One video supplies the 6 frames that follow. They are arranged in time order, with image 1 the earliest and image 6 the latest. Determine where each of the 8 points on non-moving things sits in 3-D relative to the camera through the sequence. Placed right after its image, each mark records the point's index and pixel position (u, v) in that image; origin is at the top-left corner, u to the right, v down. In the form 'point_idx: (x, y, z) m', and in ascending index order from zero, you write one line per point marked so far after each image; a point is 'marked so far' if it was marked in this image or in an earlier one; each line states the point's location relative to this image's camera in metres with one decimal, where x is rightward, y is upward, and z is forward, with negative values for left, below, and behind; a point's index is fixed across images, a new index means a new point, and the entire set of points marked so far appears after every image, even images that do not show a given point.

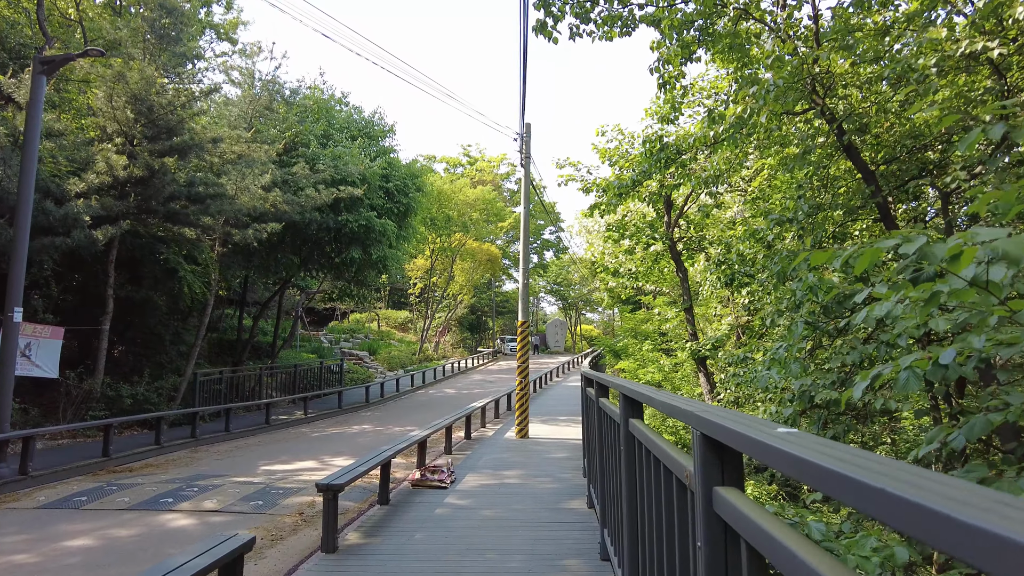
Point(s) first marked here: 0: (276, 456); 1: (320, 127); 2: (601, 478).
0: (-3.3, -2.4, +9.3) m
1: (-4.7, +3.9, +16.1) m
2: (+0.6, -1.3, +4.4) m
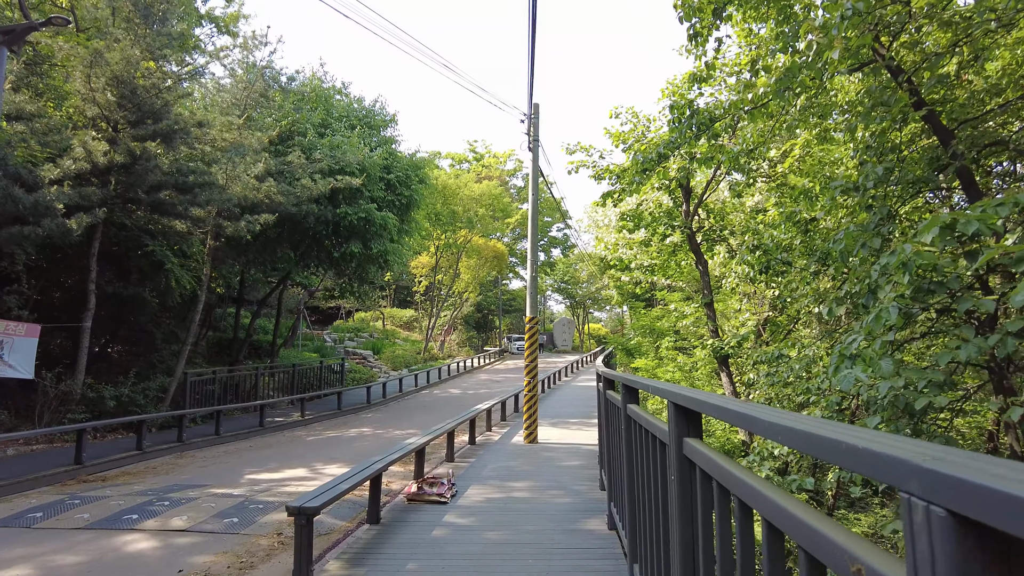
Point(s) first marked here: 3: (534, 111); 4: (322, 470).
0: (-3.2, -2.3, +8.6) m
1: (-4.5, +4.0, +15.4) m
2: (+0.7, -1.2, +3.7) m
3: (+0.3, +2.6, +9.7) m
4: (-2.3, -2.2, +7.9) m
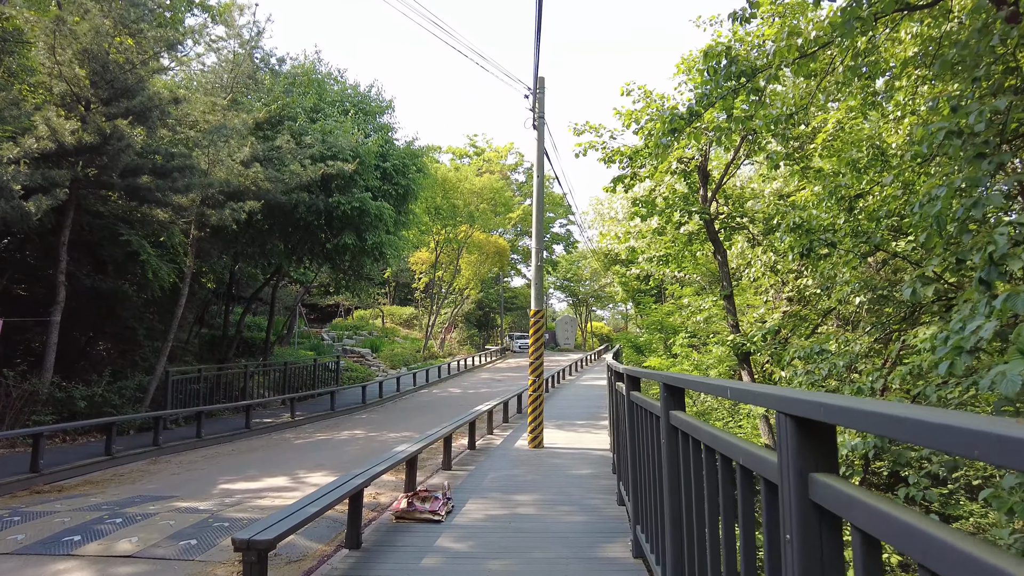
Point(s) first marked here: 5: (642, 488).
0: (-3.2, -2.1, +7.8) m
1: (-4.5, +4.2, +14.7) m
2: (+0.7, -1.1, +2.9) m
3: (+0.4, +2.7, +8.9) m
4: (-2.2, -2.1, +7.1) m
5: (+0.8, -1.2, +3.9) m
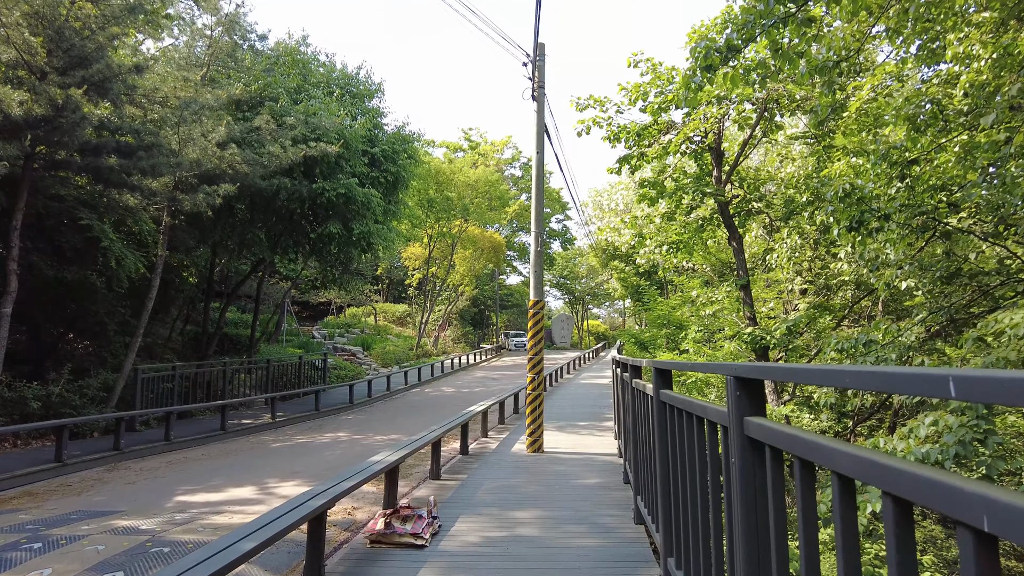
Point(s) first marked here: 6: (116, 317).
0: (-3.2, -2.0, +7.0) m
1: (-4.6, +4.3, +13.8) m
2: (+0.7, -0.9, +2.1) m
3: (+0.3, +2.9, +8.1) m
4: (-2.3, -1.9, +6.3) m
5: (+0.8, -1.0, +3.1) m
6: (-7.0, -0.5, +11.7) m
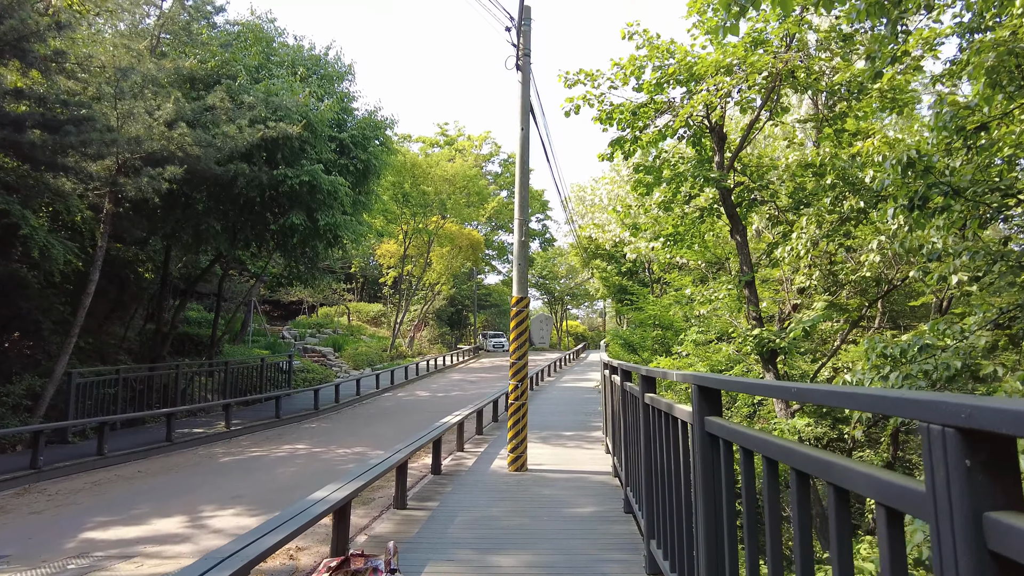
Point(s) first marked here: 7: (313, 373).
0: (-3.4, -1.9, +5.9) m
1: (-4.9, +4.4, +12.7) m
2: (+0.7, -0.9, +1.2) m
3: (+0.1, +2.9, +7.2) m
4: (-2.4, -1.8, +5.3) m
5: (+0.7, -1.0, +2.2) m
6: (-7.4, -0.4, +10.5) m
7: (-5.5, -2.3, +18.2) m
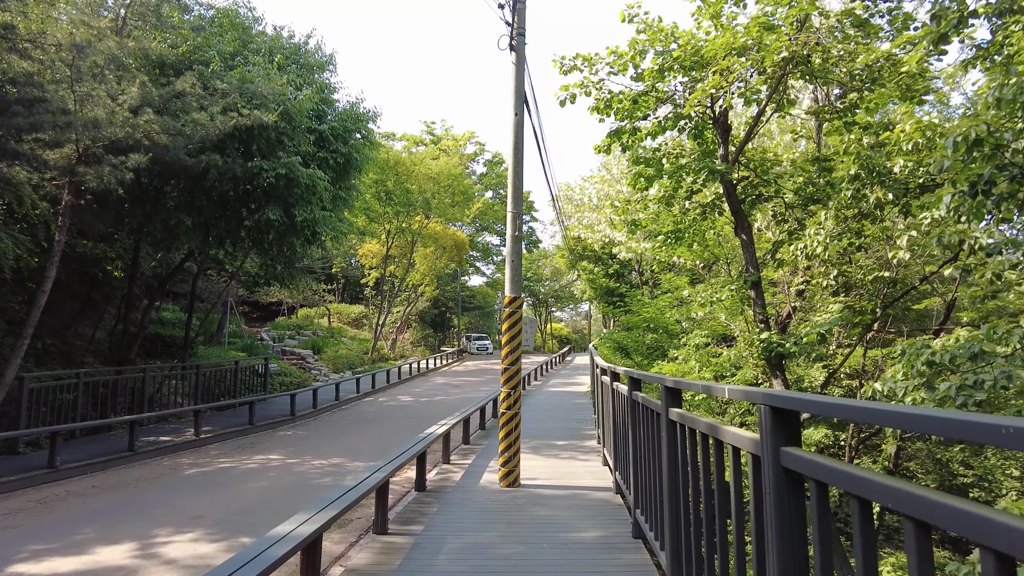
0: (-3.5, -1.9, +5.3) m
1: (-5.1, +4.4, +12.0) m
2: (+0.7, -0.8, +0.6) m
3: (+0.1, +2.9, +6.6) m
4: (-2.5, -1.8, +4.6) m
5: (+0.8, -1.0, +1.6) m
6: (-7.5, -0.4, +9.7) m
7: (-5.8, -2.3, +17.5) m
